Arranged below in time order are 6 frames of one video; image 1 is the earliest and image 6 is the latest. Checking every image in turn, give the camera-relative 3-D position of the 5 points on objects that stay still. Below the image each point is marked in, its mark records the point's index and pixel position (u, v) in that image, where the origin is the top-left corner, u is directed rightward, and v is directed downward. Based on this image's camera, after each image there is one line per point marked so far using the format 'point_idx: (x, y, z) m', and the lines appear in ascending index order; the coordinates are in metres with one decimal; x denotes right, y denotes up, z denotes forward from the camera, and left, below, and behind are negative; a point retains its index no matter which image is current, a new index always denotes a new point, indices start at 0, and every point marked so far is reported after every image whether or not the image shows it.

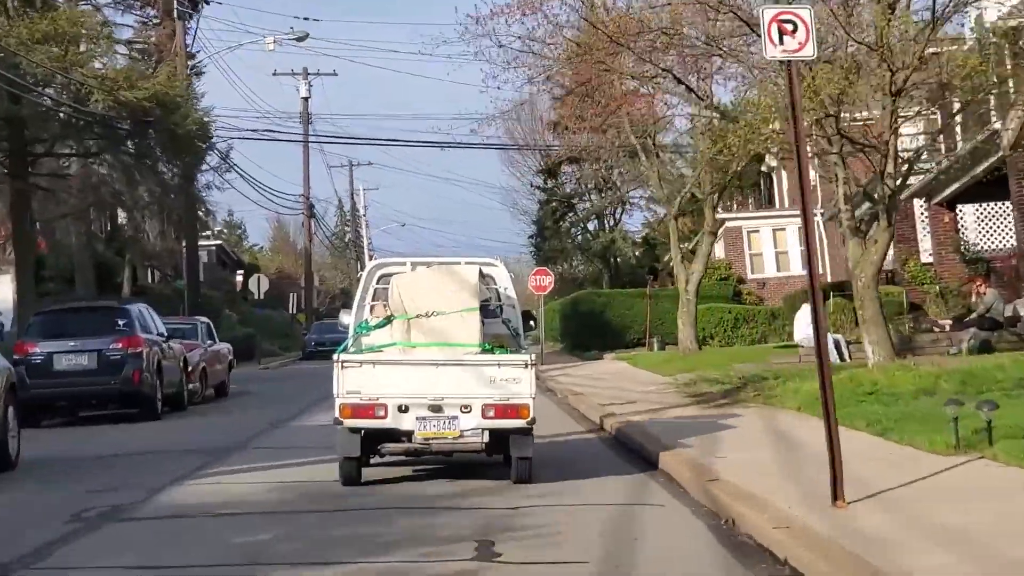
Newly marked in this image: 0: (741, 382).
0: (+3.1, -1.2, +18.6) m
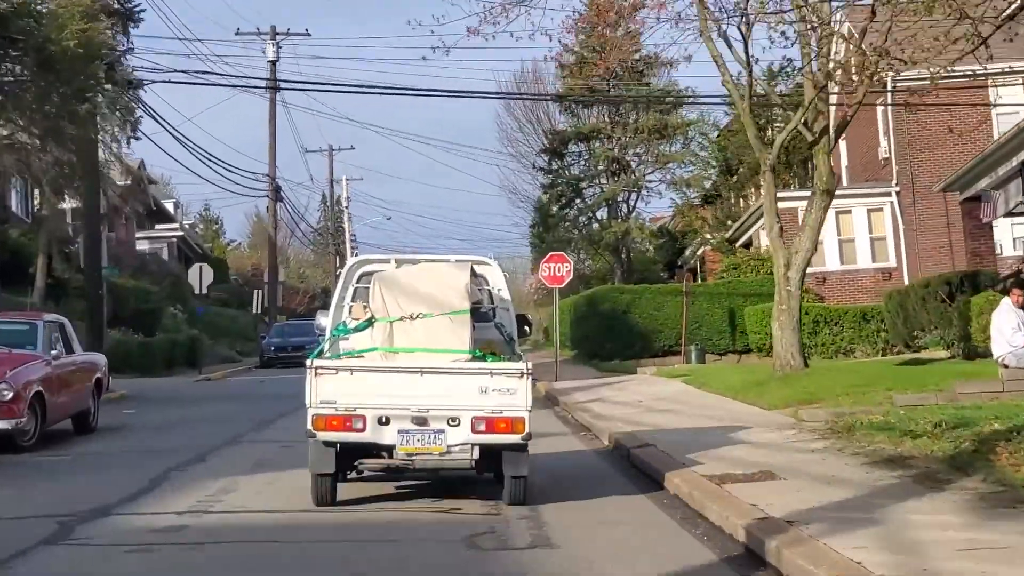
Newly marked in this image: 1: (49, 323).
0: (+3.3, -1.1, +10.7) m
1: (-5.0, -0.4, +14.8) m
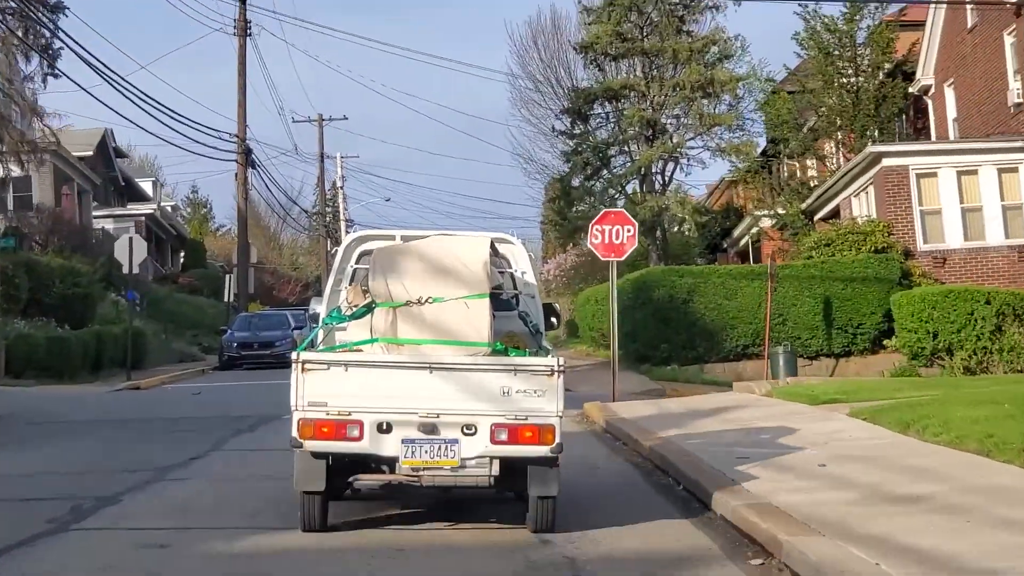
0: (+3.7, -0.8, +3.0) m
1: (-4.6, -0.1, +7.1) m
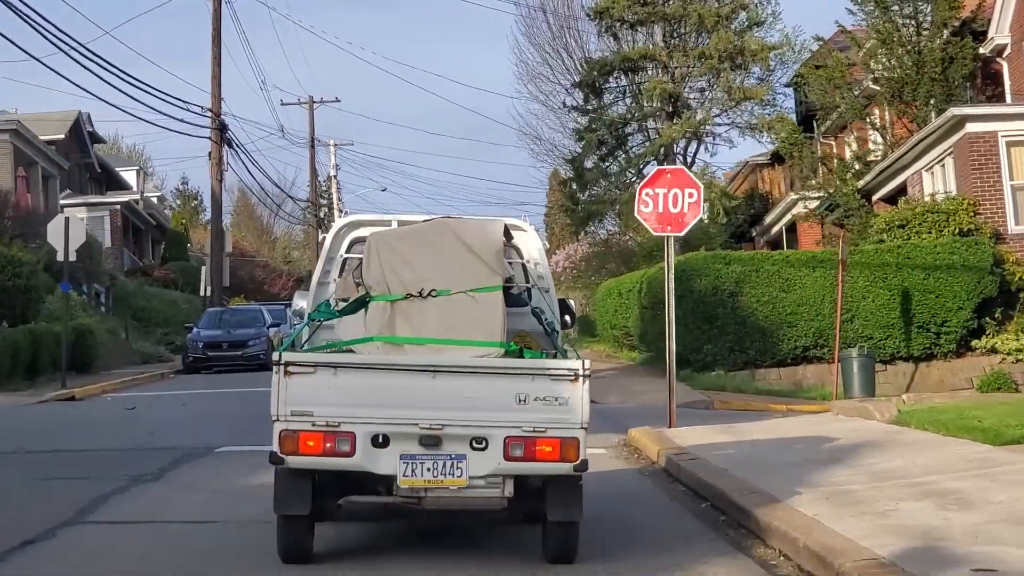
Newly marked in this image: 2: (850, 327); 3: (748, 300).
0: (+3.9, -0.8, -1.2) m
1: (-4.4, 0.0, +2.9) m
2: (+4.9, -0.6, +19.9) m
3: (+3.4, -0.2, +19.9) m
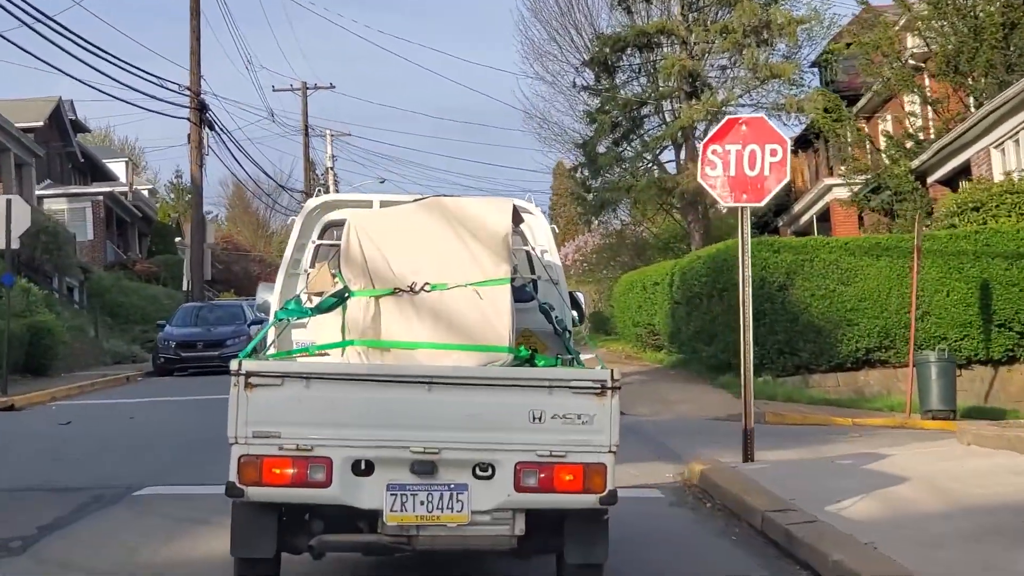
0: (+4.0, -0.7, -4.1) m
1: (-4.3, +0.1, 0.0) m
2: (+5.1, -0.5, +17.0) m
3: (+3.6, -0.1, +17.0) m
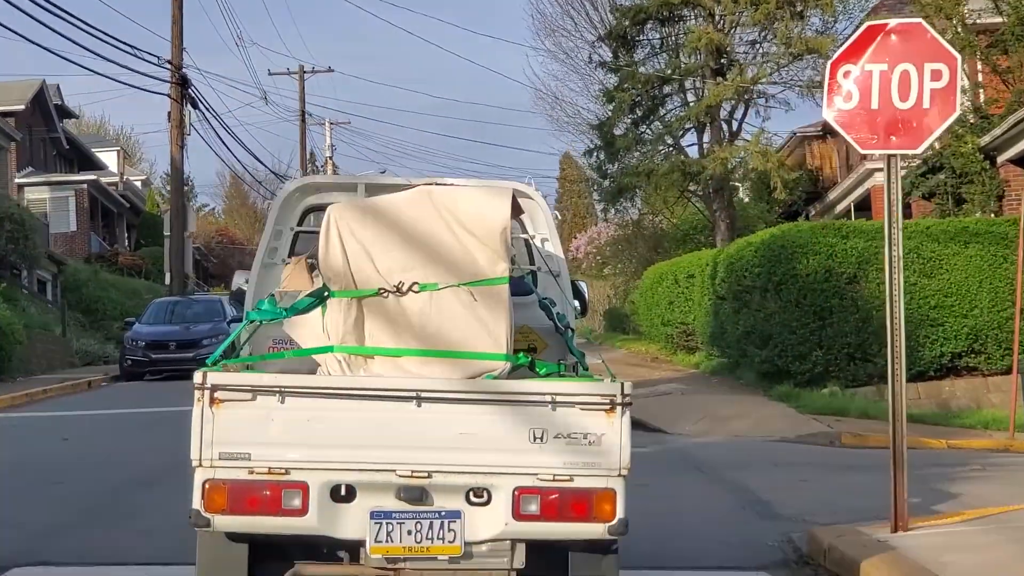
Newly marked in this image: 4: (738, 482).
0: (+4.1, -0.7, -6.9) m
1: (-4.1, +0.1, -2.7) m
2: (+5.3, -0.4, +14.3) m
3: (+3.8, 0.0, +14.2) m
4: (+1.6, -1.3, +9.4) m
